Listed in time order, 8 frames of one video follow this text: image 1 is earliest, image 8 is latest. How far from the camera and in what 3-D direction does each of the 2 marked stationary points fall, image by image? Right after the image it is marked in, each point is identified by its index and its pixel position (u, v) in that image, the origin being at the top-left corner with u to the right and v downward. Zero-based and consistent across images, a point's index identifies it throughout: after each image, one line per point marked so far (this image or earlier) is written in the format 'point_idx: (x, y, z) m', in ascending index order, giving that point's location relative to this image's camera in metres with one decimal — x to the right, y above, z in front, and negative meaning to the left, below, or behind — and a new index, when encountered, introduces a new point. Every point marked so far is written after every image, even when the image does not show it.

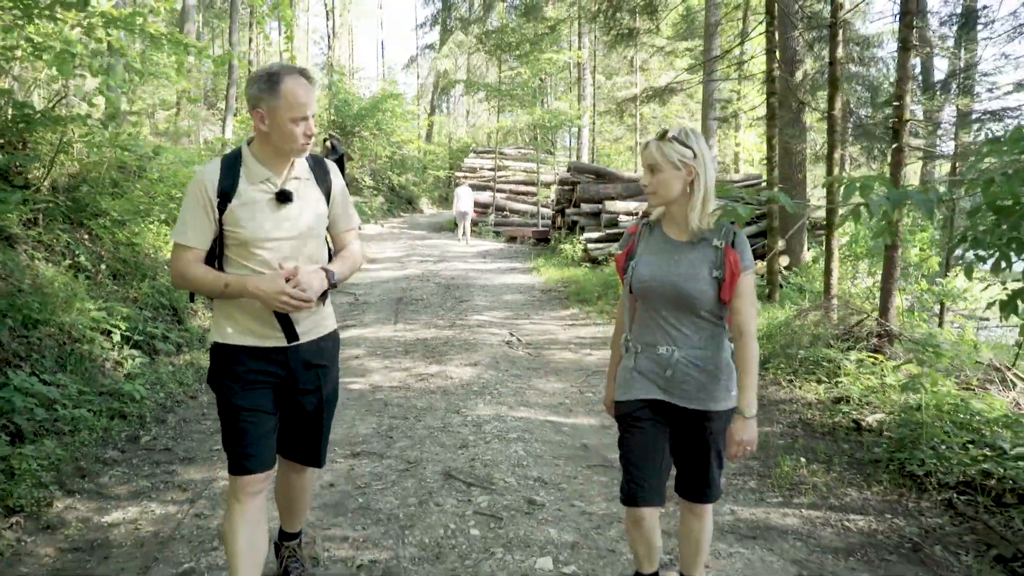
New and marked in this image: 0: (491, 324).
0: (-0.2, -0.3, +8.7) m
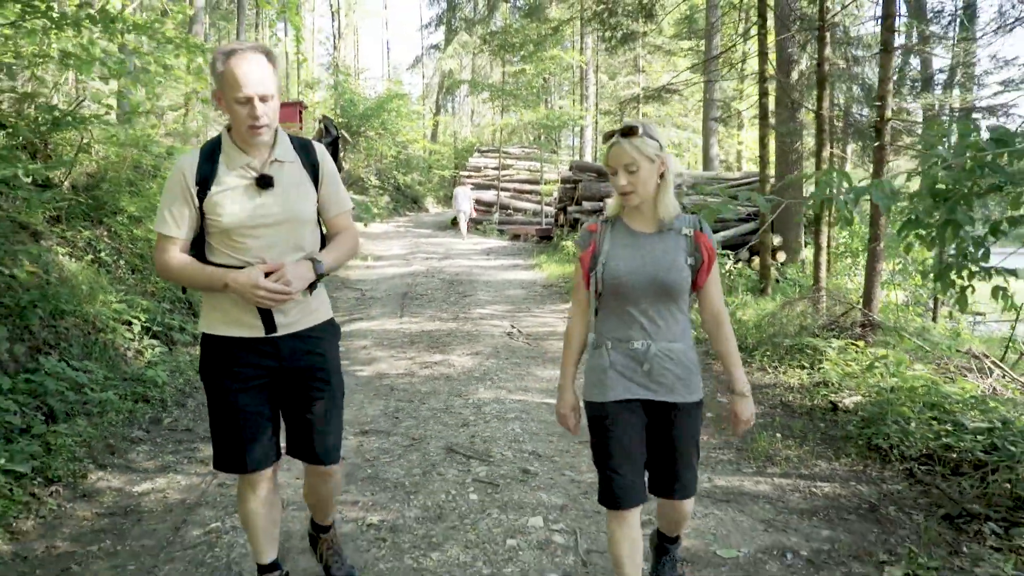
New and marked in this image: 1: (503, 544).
0: (-0.2, -0.3, +9.1) m
1: (0.0, -0.9, +3.2) m
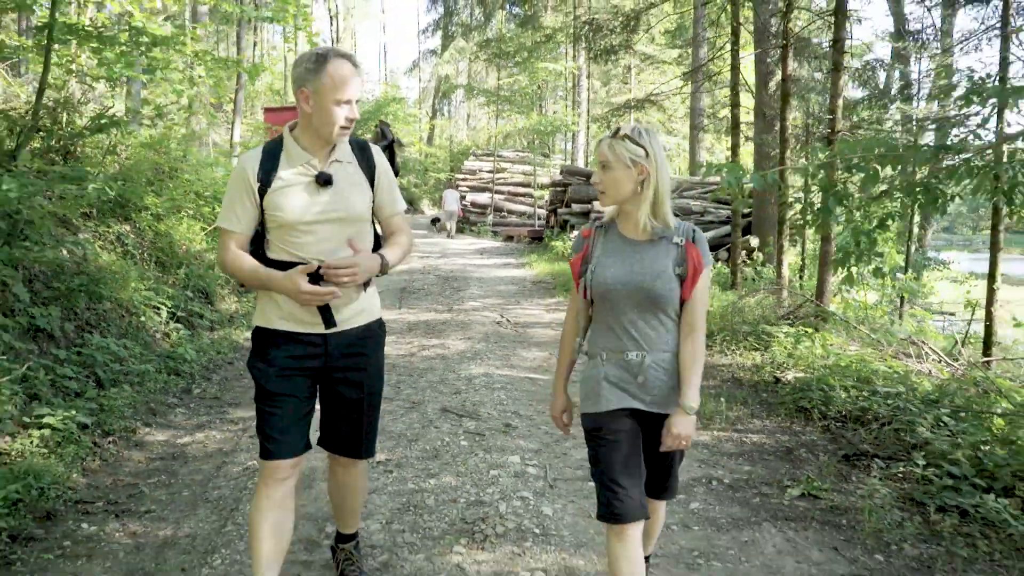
0: (-0.3, -0.2, +9.8) m
1: (-0.1, -0.8, +4.0) m
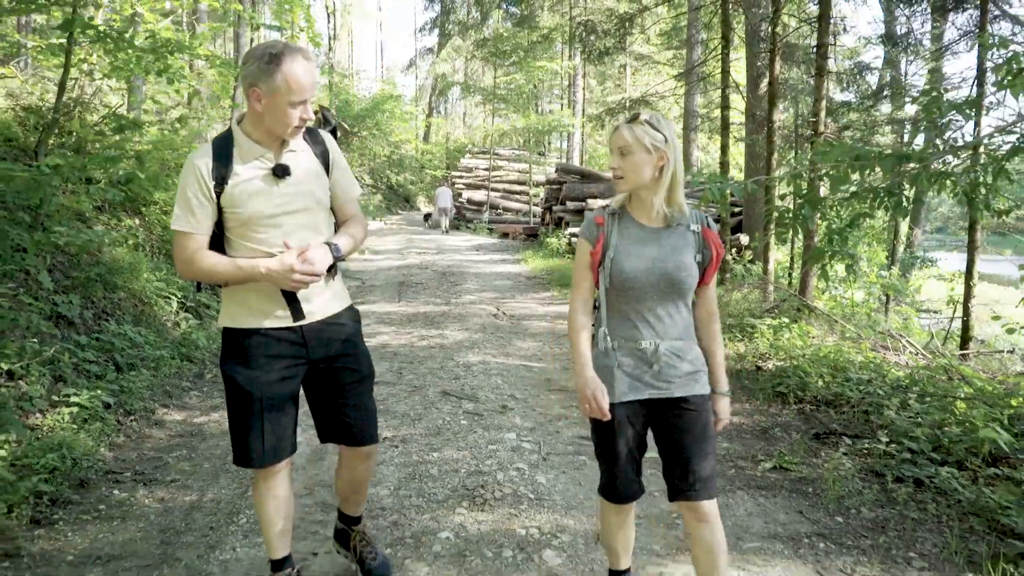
0: (-0.3, -0.1, +10.2) m
1: (-0.1, -0.8, +4.3) m
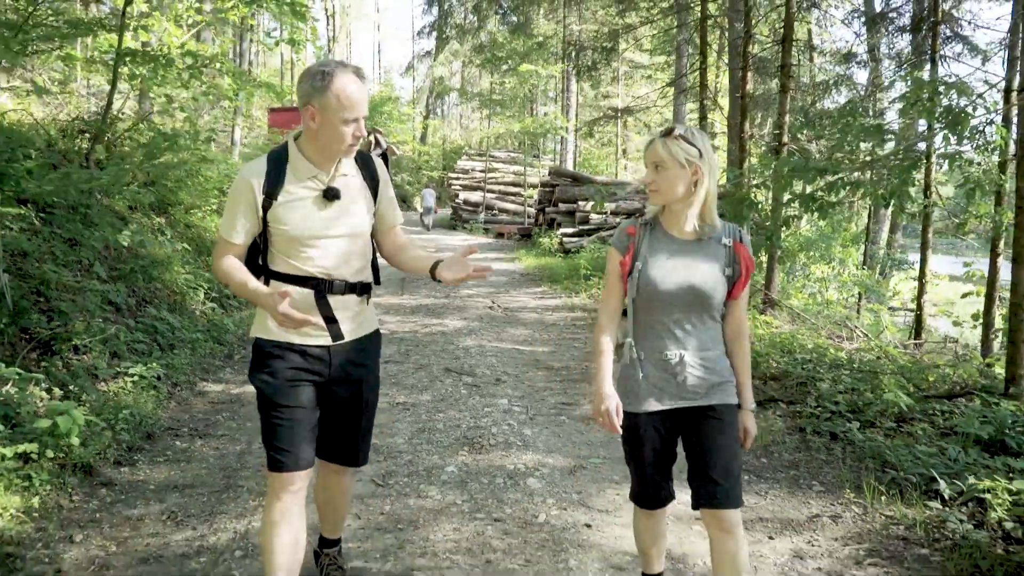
0: (-0.4, -0.1, +11.1) m
1: (-0.2, -0.7, +5.2) m
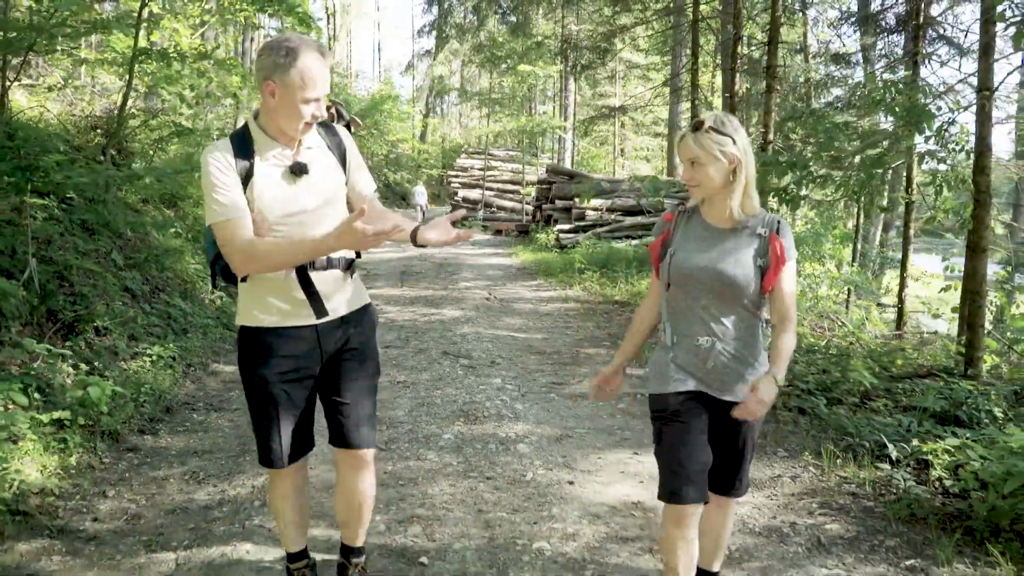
0: (-0.5, 0.0, +11.4) m
1: (-0.2, -0.6, +5.6) m
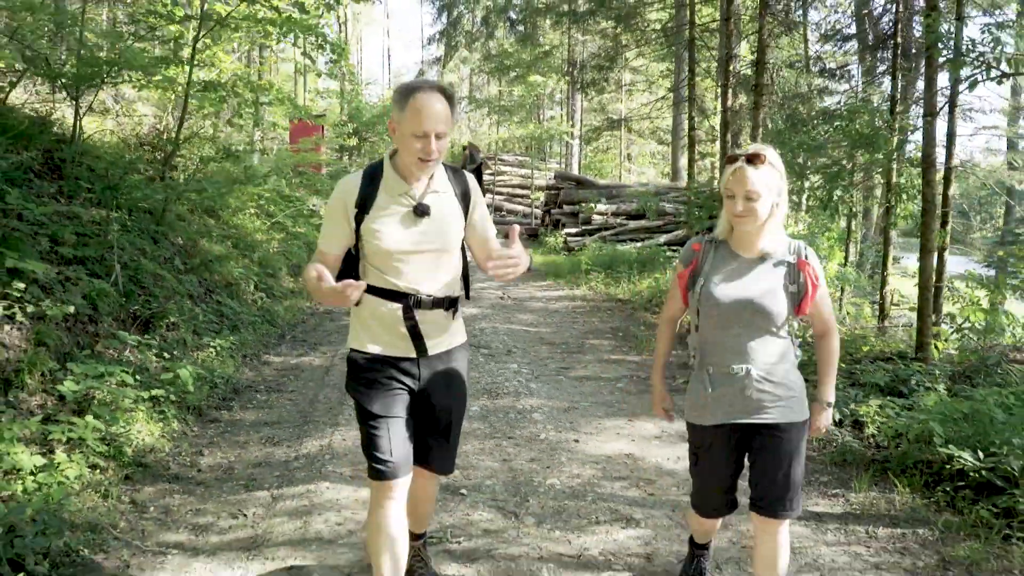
0: (-0.3, 0.0, +12.4) m
1: (-0.1, -0.6, +6.5) m
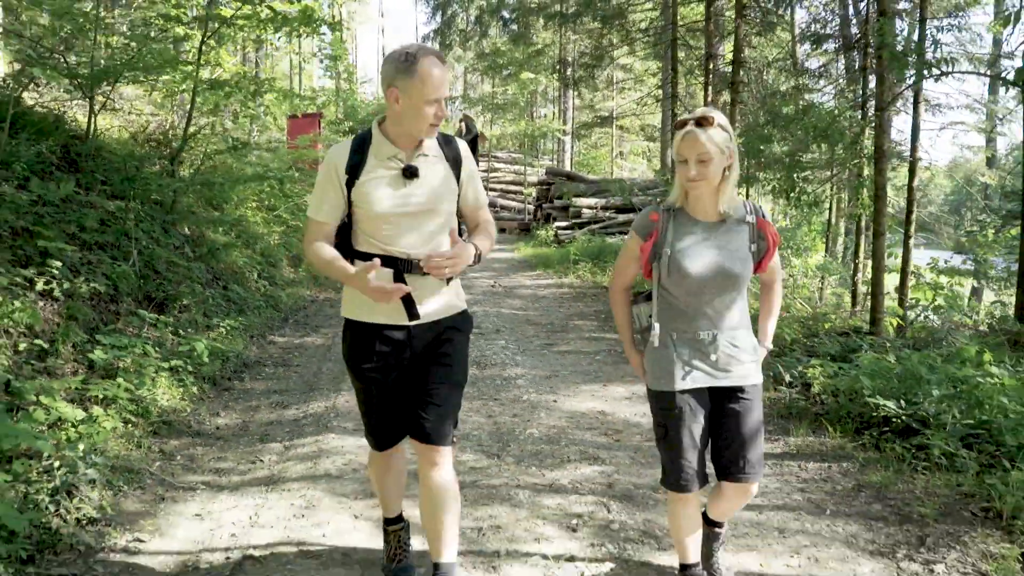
0: (-0.4, +0.2, +13.0) m
1: (-0.2, -0.5, +7.1) m
